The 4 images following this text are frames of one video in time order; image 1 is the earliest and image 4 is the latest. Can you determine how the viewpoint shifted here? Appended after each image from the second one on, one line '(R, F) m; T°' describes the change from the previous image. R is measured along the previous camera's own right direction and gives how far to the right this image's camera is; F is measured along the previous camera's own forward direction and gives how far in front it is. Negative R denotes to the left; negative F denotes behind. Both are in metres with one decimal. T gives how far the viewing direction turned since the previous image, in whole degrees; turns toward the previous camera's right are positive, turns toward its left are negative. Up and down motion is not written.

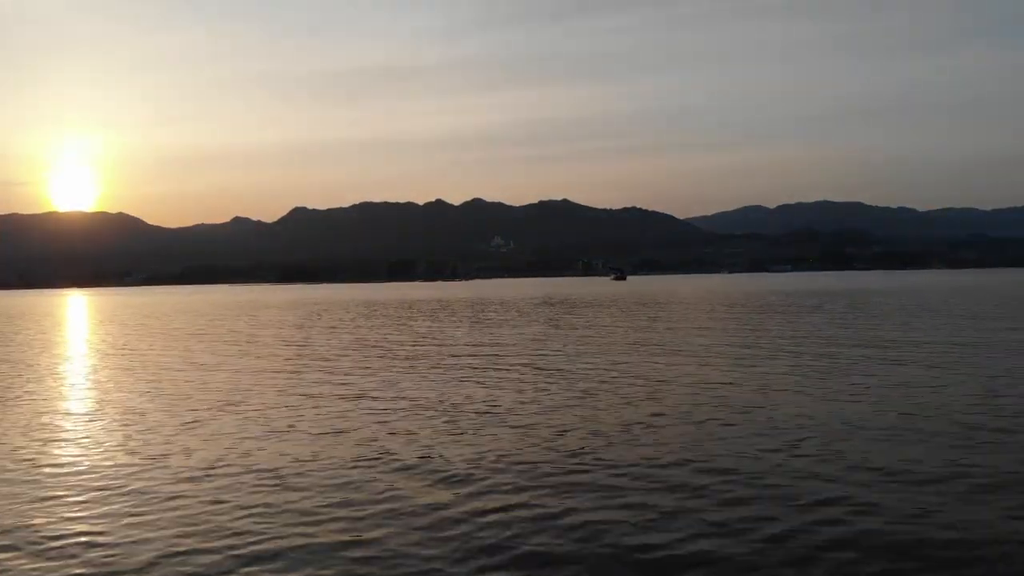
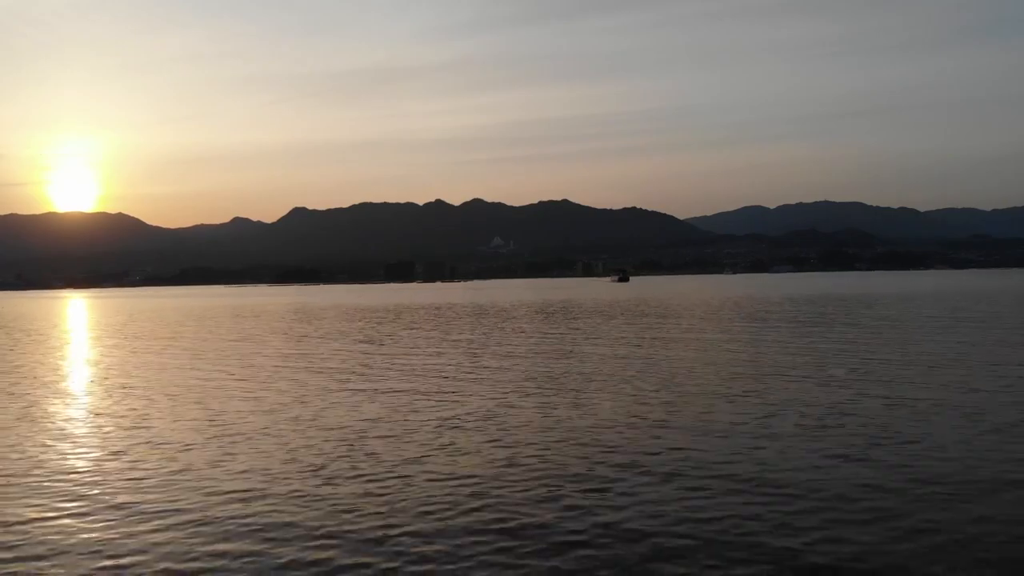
(-1.0, +2.0) m; 0°
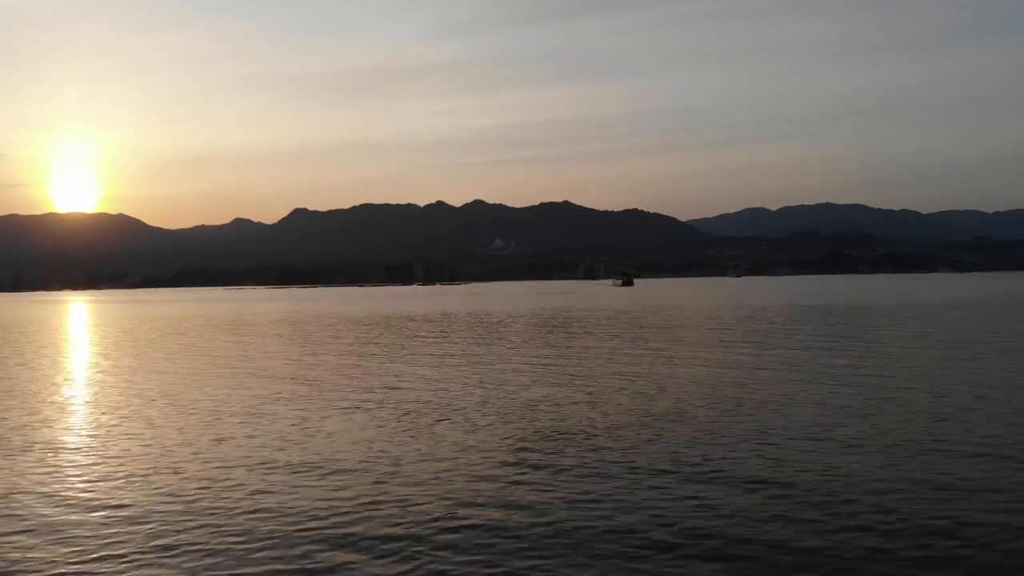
(-0.1, +5.0) m; 0°
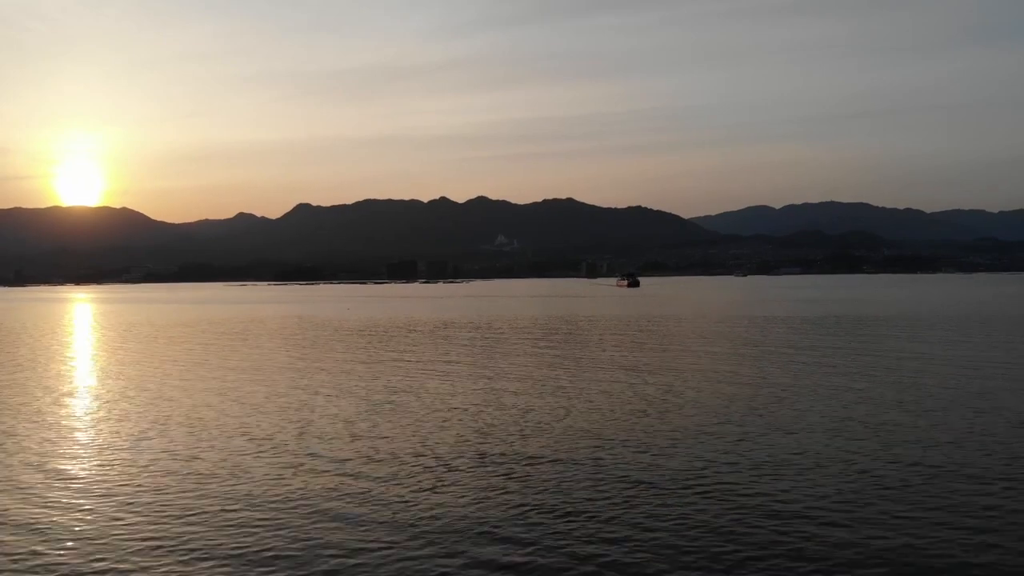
(-0.7, +4.5) m; 0°
